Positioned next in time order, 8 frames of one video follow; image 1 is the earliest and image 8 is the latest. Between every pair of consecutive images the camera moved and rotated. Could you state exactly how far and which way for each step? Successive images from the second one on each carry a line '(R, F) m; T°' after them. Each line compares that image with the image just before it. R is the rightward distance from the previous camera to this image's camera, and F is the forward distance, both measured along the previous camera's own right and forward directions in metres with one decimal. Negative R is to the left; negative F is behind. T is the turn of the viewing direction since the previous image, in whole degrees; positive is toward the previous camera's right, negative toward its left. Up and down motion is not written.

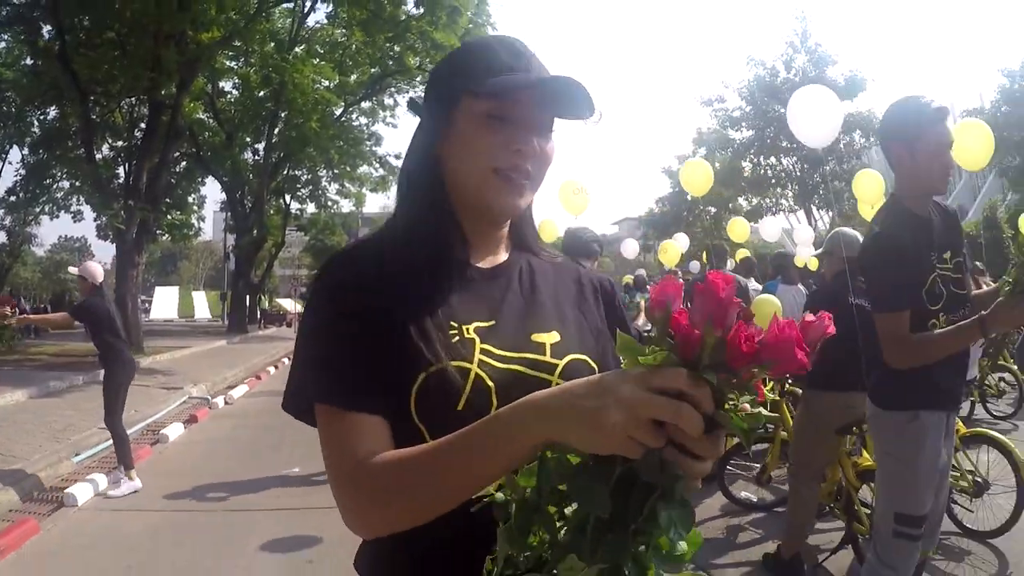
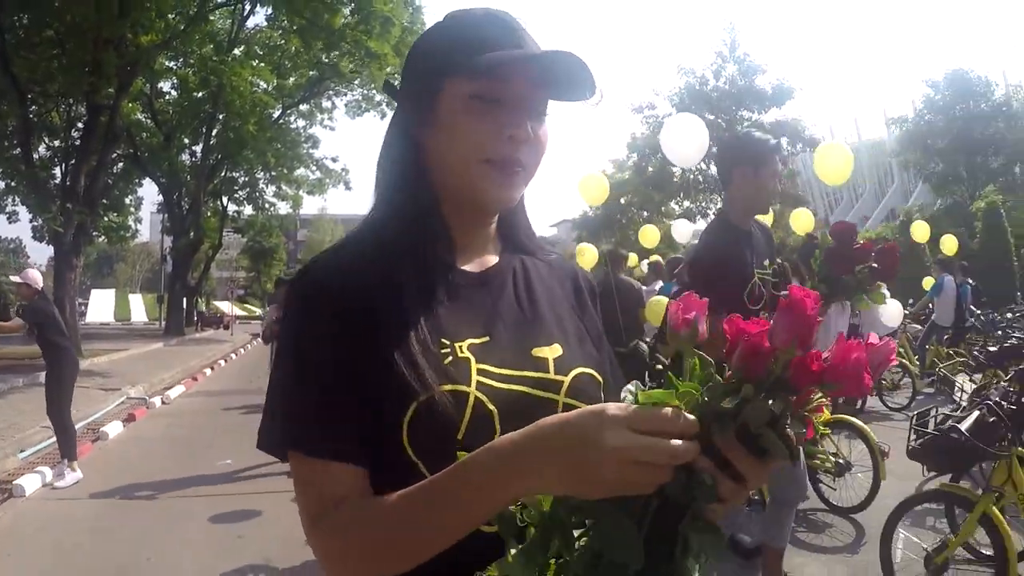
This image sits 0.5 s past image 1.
(+0.1, -0.4) m; +4°
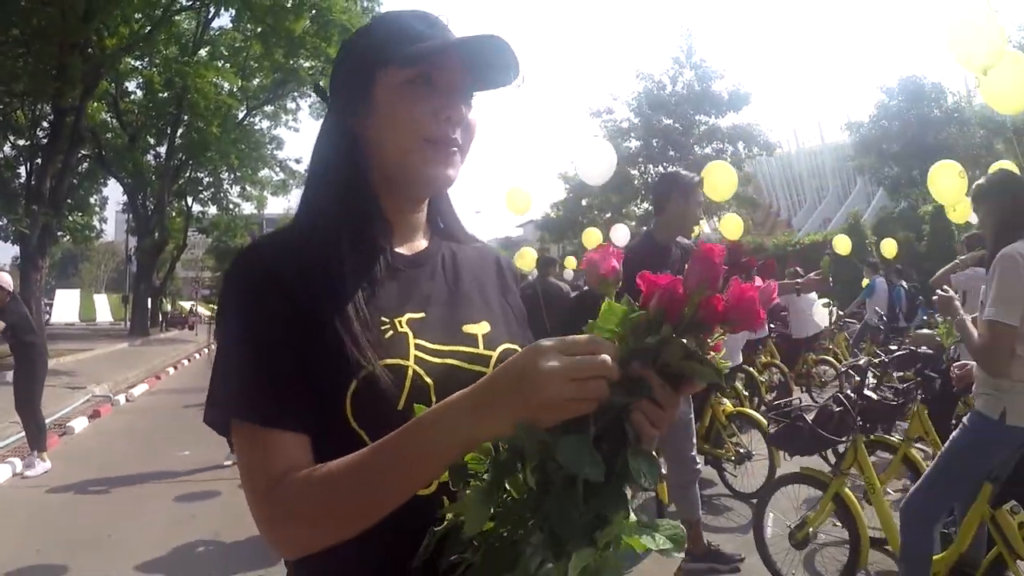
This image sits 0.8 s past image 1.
(+0.2, -0.5) m; +2°
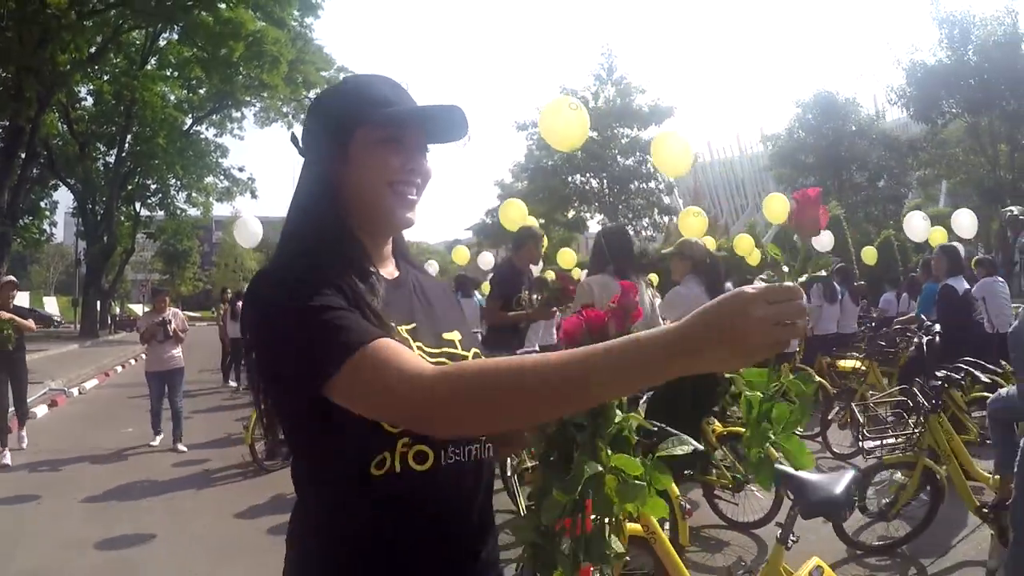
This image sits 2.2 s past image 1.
(+0.7, -1.7) m; +3°
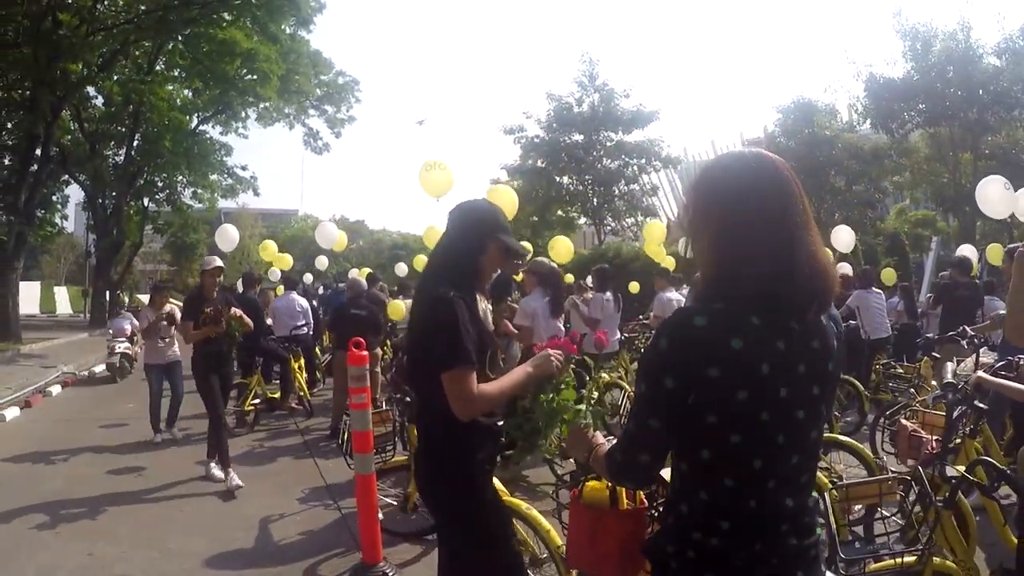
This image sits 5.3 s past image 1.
(+0.8, -1.5) m; -1°
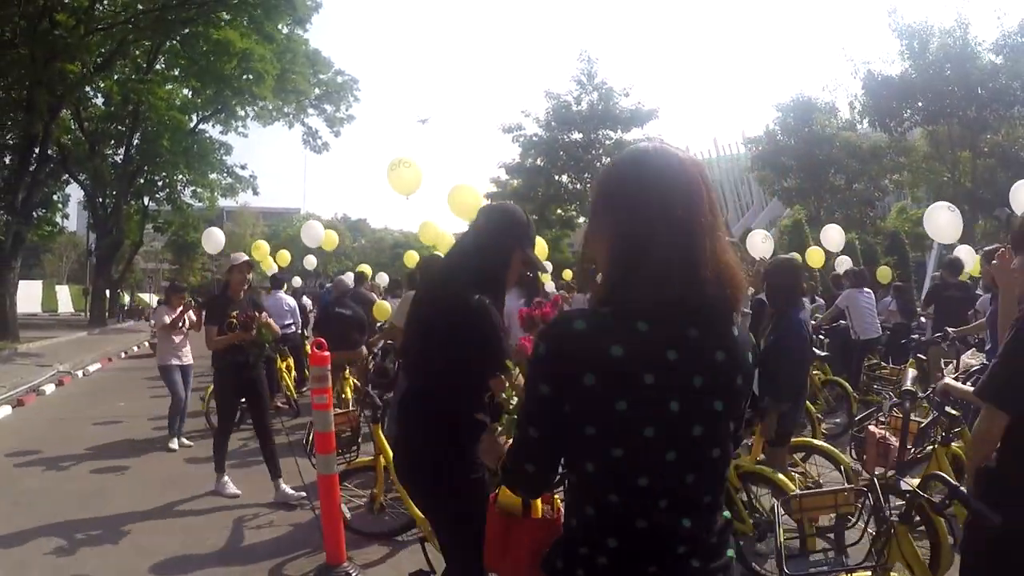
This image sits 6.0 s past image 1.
(+0.2, 0.0) m; 0°
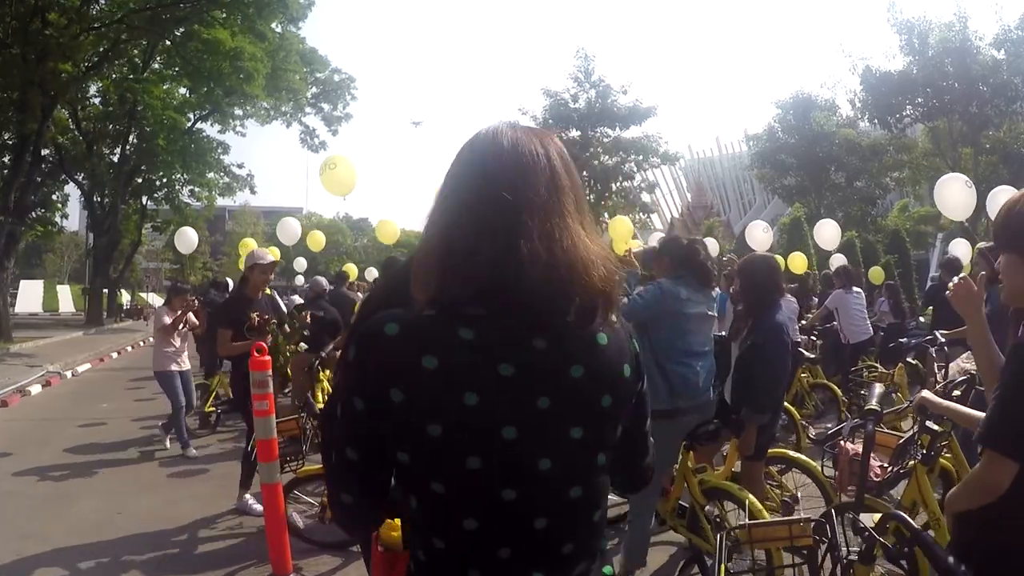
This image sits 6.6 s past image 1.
(+0.2, +0.1) m; 0°
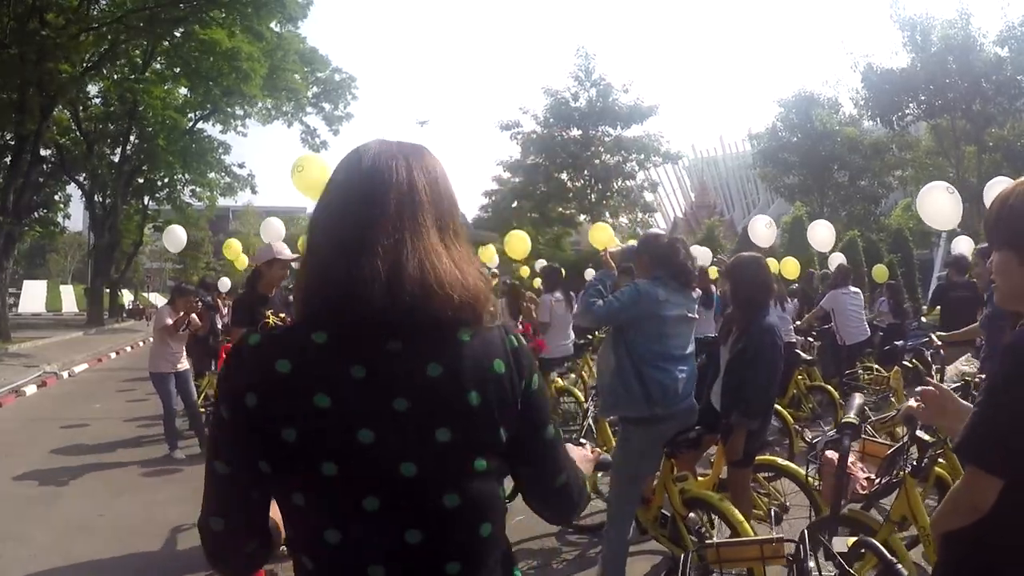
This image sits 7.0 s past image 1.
(+0.1, +0.1) m; 0°
